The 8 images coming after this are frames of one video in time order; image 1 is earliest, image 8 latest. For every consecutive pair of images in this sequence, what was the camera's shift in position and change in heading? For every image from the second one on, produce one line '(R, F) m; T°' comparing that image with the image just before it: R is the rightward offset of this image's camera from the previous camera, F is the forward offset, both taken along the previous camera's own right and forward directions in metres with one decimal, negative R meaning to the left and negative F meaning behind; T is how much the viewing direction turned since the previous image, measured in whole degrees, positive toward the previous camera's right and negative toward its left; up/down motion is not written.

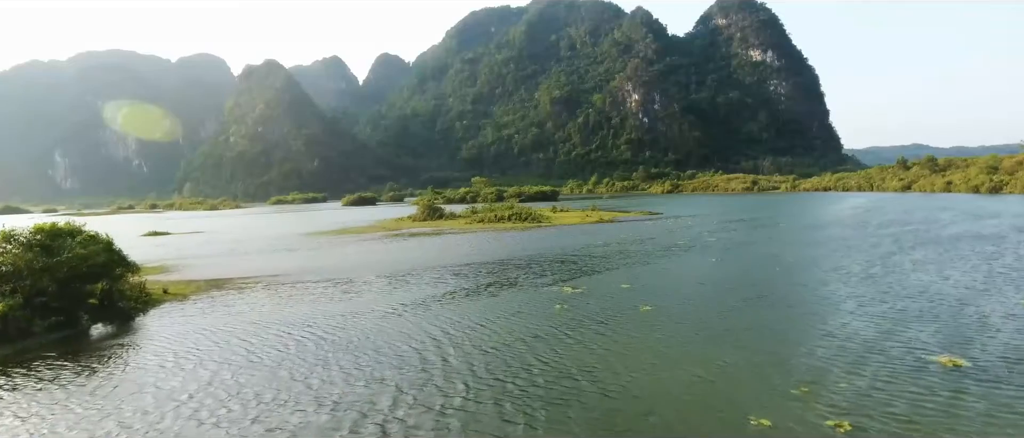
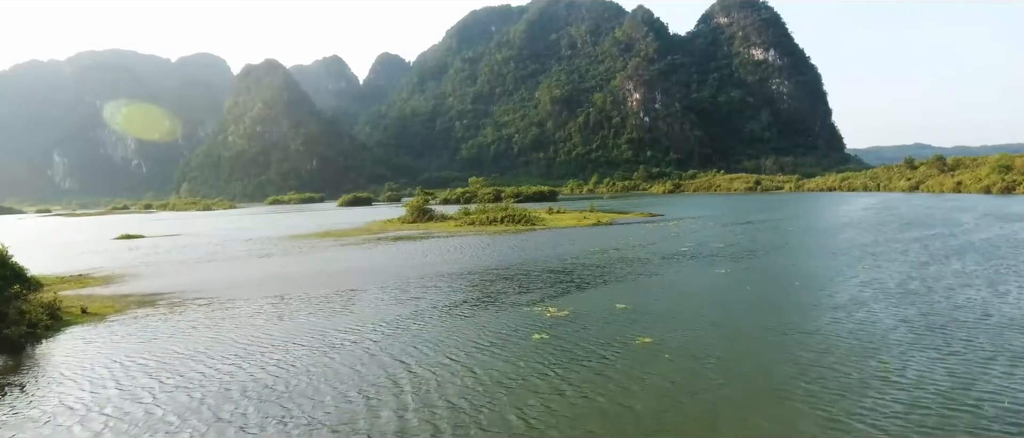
(+0.6, +2.9) m; 0°
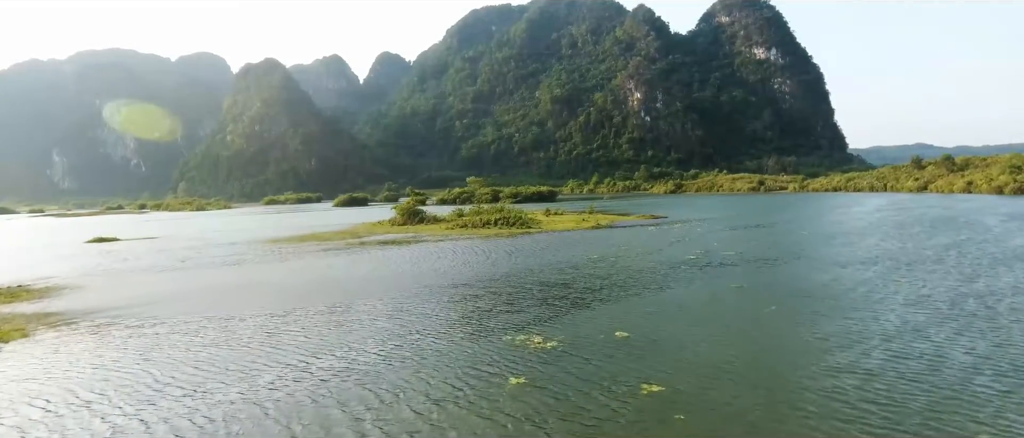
(+0.5, +2.7) m; 0°
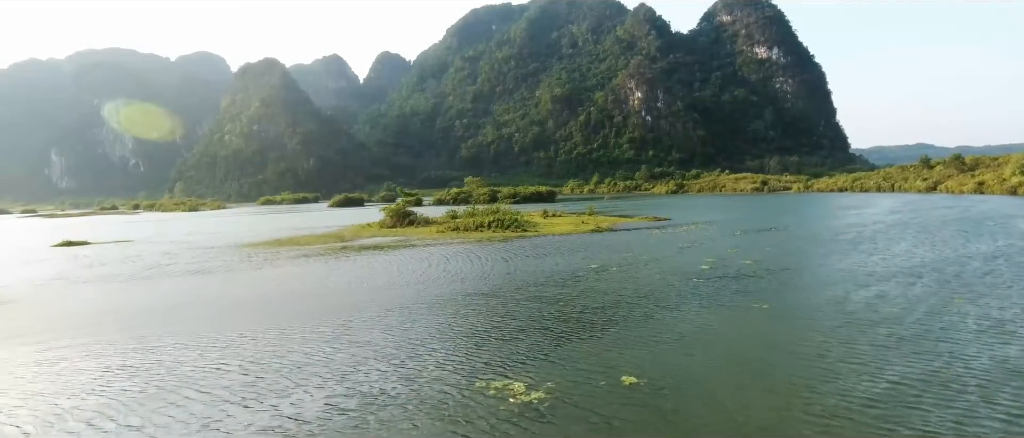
(+0.4, +2.9) m; 0°
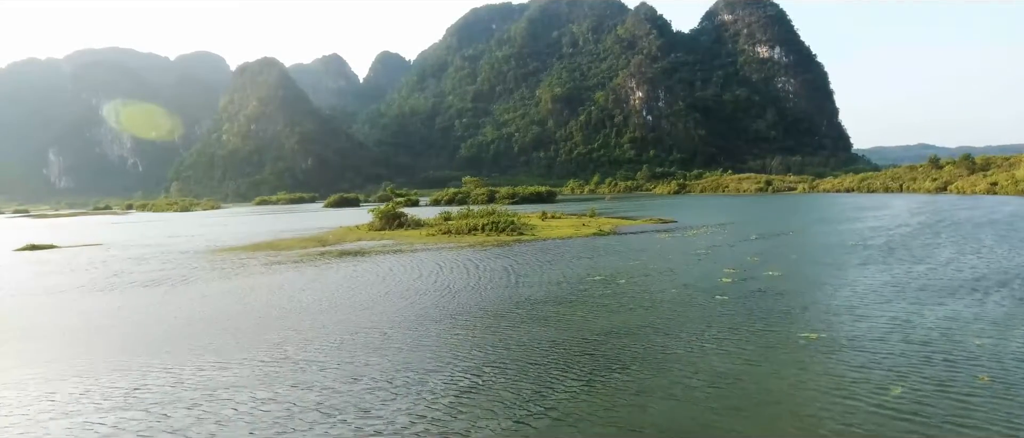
(+0.3, +3.0) m; 0°
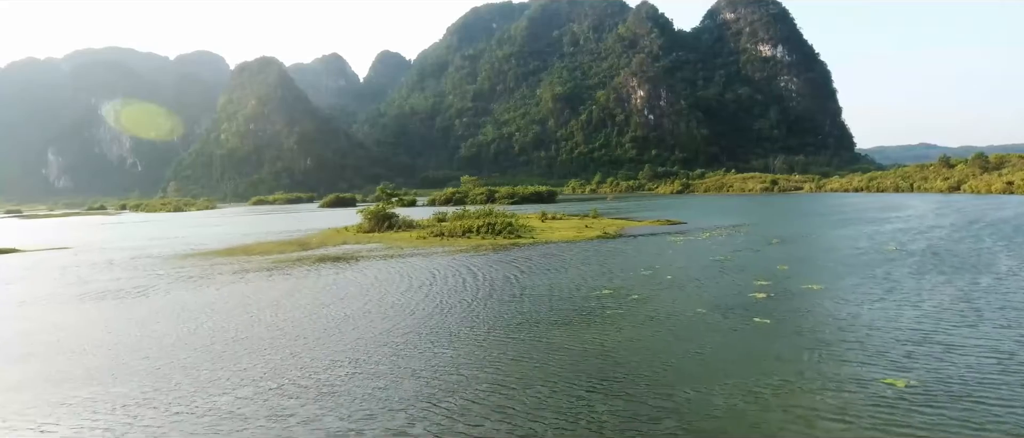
(+0.2, +3.1) m; 0°
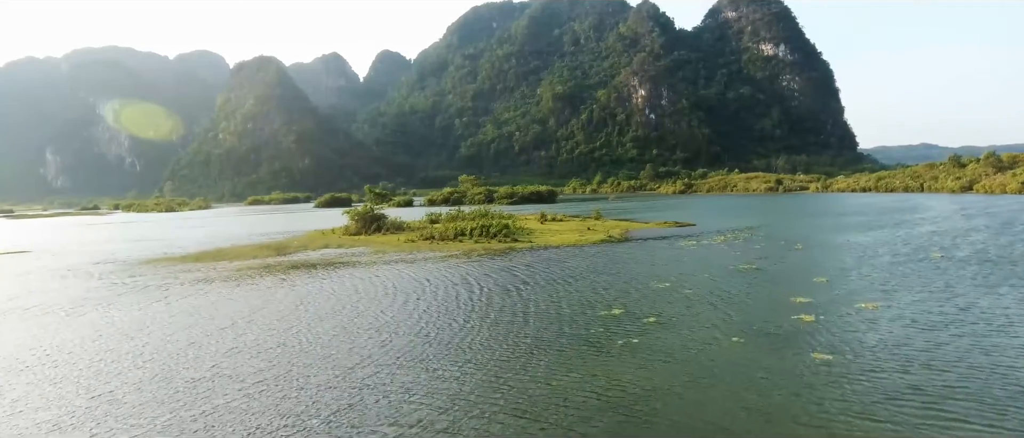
(+0.2, +3.0) m; 0°
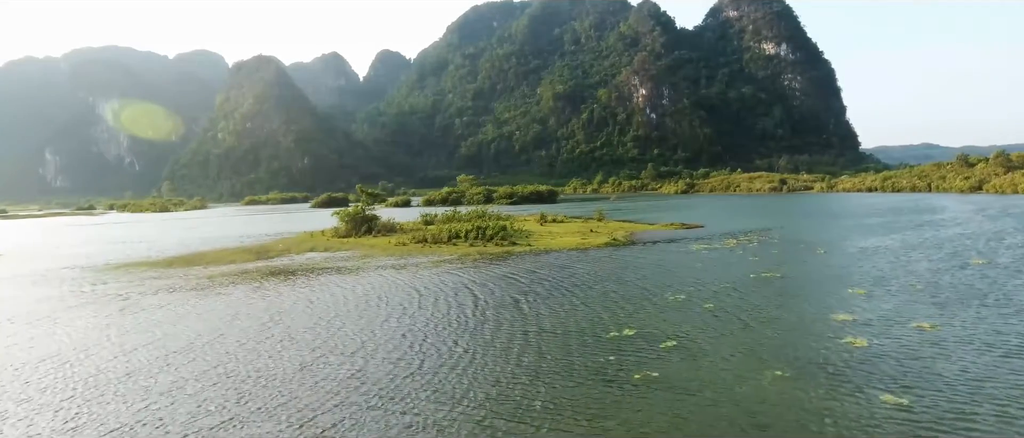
(+0.1, +2.1) m; 0°
